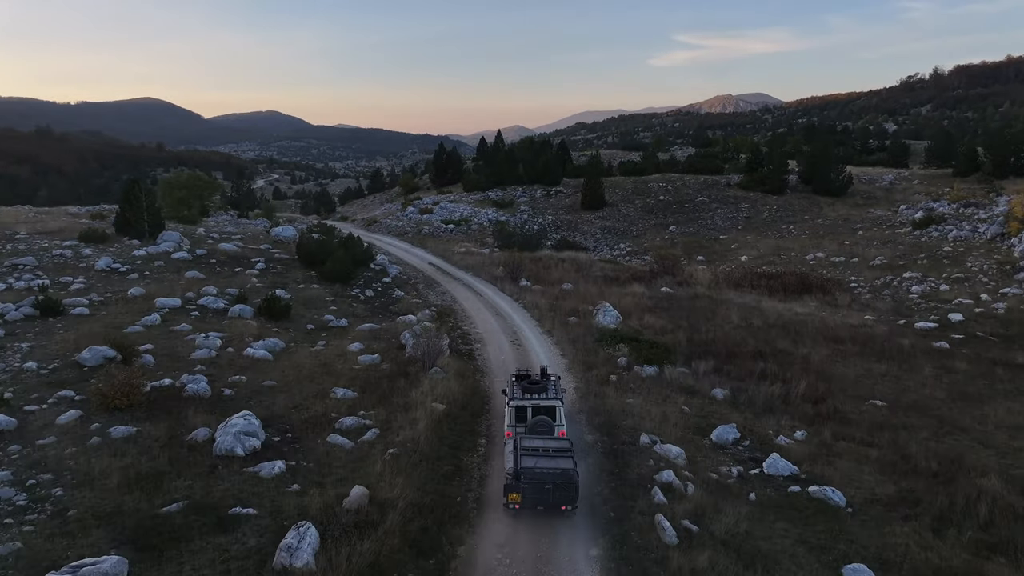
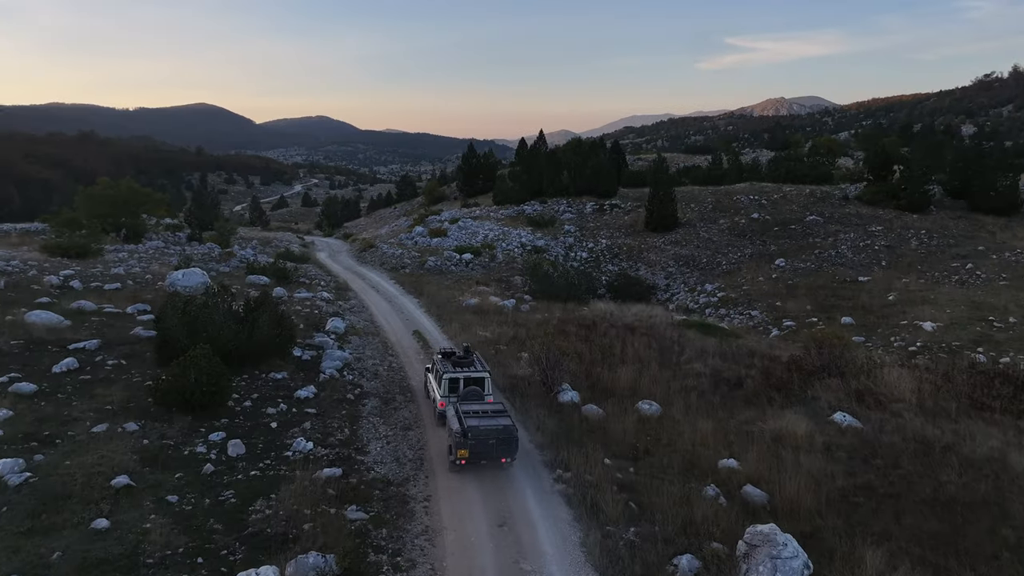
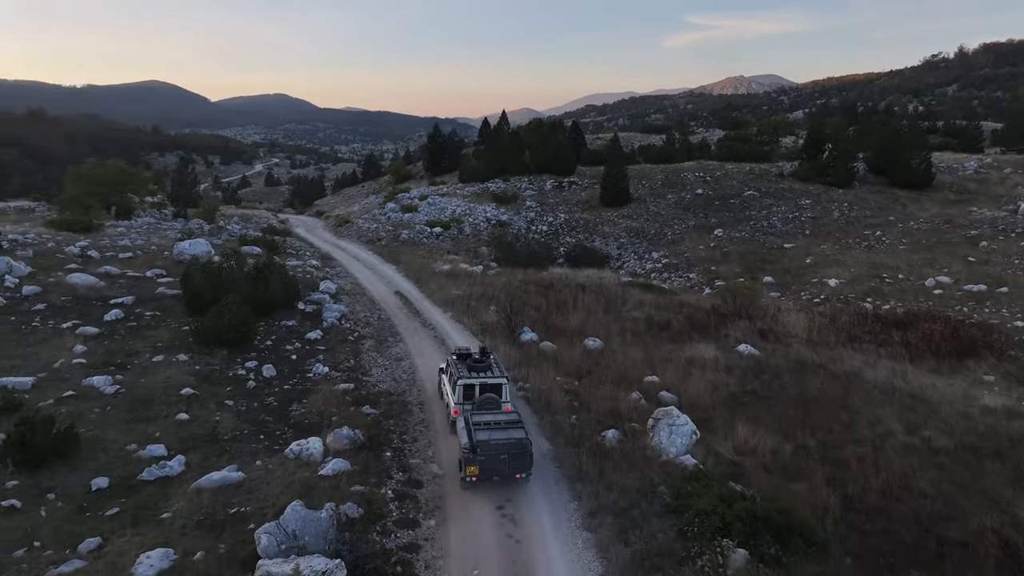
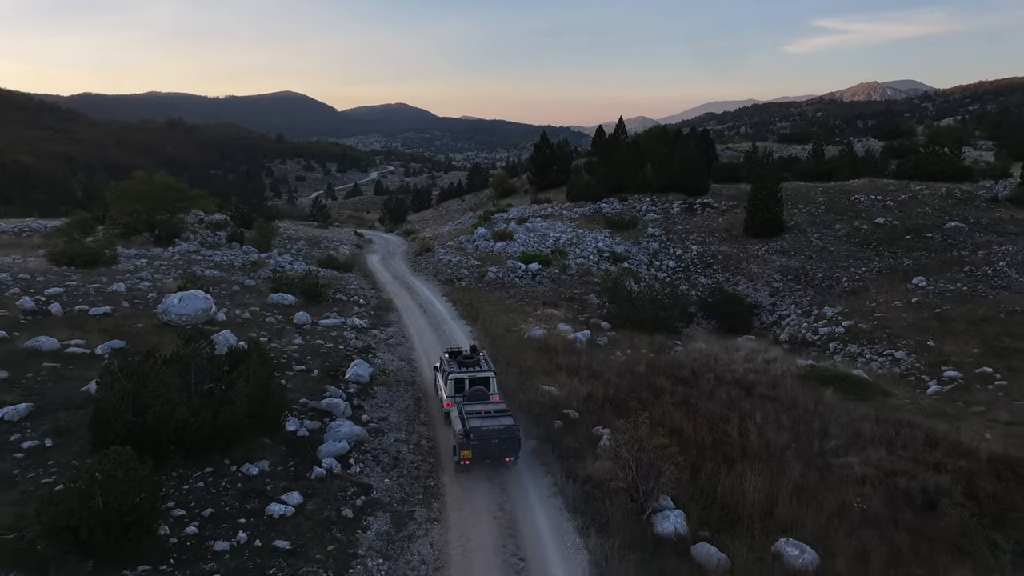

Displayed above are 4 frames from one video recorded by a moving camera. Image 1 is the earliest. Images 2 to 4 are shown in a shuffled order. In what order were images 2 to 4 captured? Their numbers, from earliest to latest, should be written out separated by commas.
3, 2, 4
